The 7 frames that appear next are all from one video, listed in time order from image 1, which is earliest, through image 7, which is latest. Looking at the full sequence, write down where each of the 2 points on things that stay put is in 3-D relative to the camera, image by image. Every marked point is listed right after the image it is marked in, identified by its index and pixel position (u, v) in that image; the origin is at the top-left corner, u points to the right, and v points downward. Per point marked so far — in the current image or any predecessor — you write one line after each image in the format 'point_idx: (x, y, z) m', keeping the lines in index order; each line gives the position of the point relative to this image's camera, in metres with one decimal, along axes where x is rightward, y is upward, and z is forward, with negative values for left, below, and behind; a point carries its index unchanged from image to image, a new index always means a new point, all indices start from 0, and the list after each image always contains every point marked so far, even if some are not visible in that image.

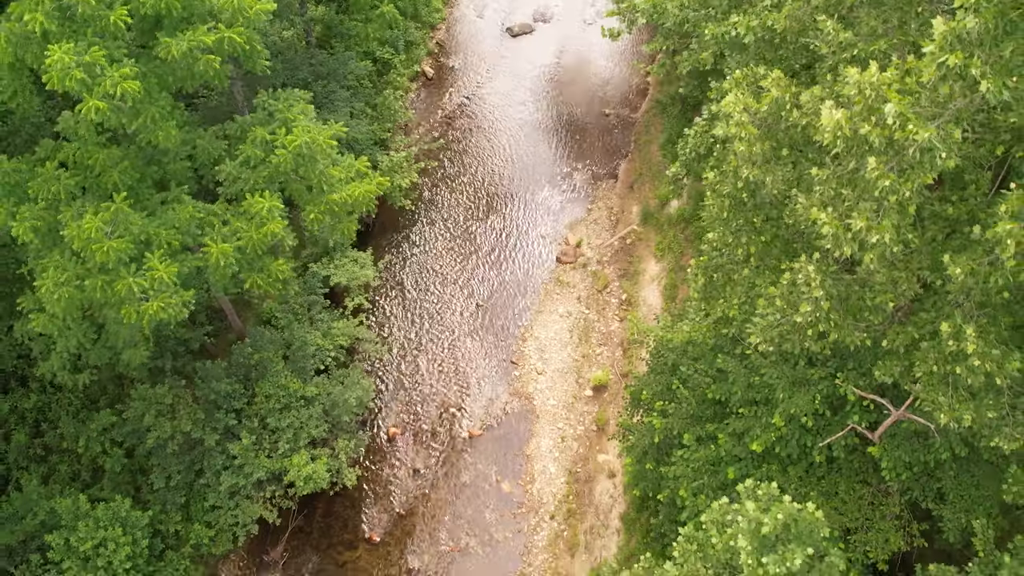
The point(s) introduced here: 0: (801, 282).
0: (+7.4, +0.1, +10.4) m
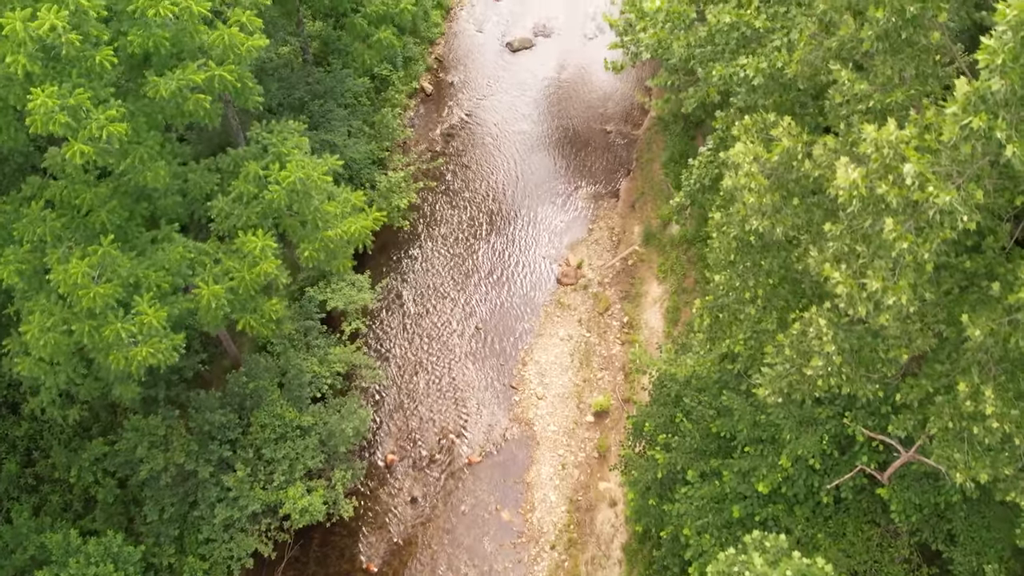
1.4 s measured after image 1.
0: (+7.4, -1.2, +10.1) m
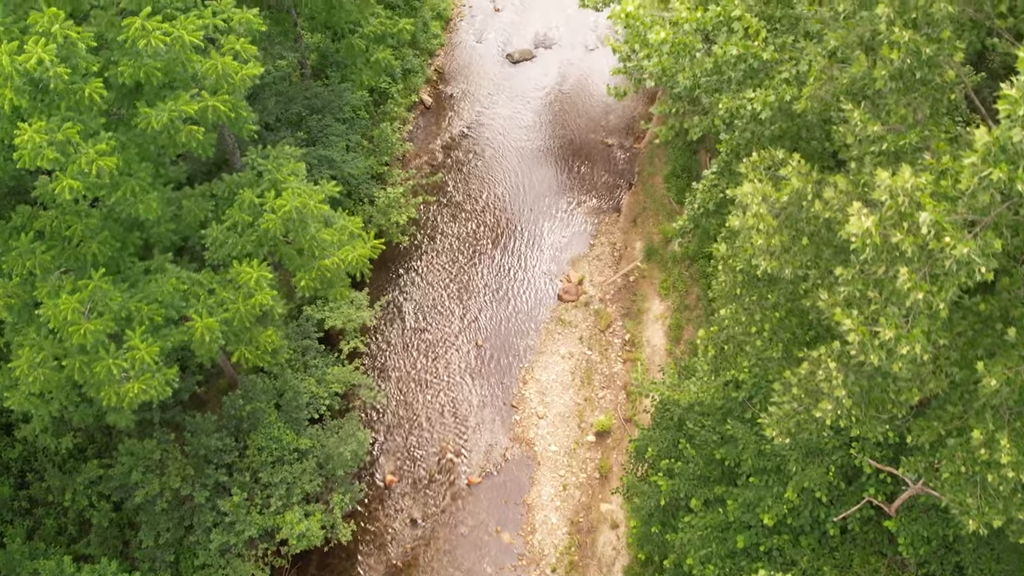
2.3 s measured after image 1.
0: (+7.4, -2.1, +9.8) m
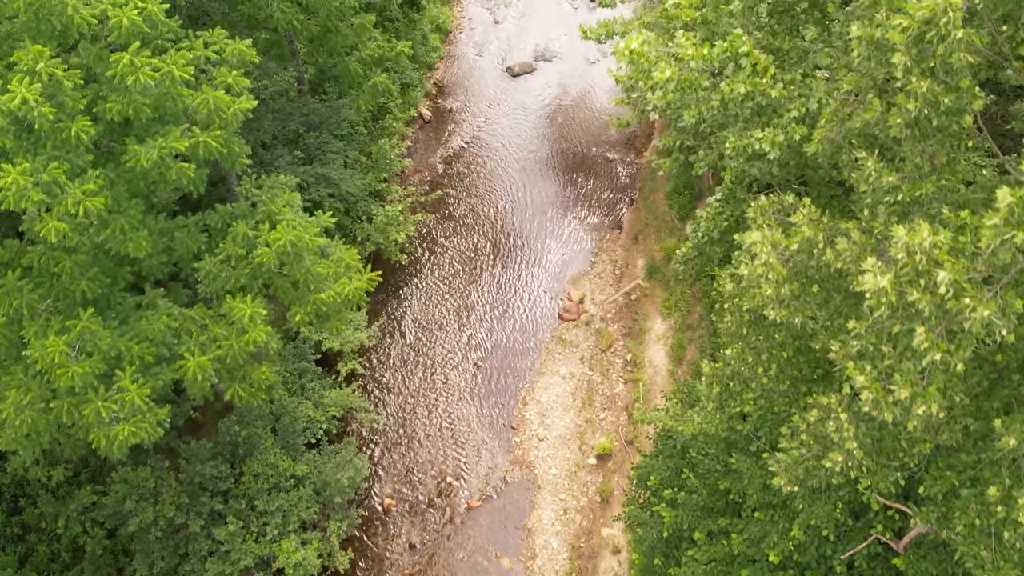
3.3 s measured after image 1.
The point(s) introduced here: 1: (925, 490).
0: (+7.4, -3.2, +9.5) m
1: (+10.0, -4.9, +10.0) m
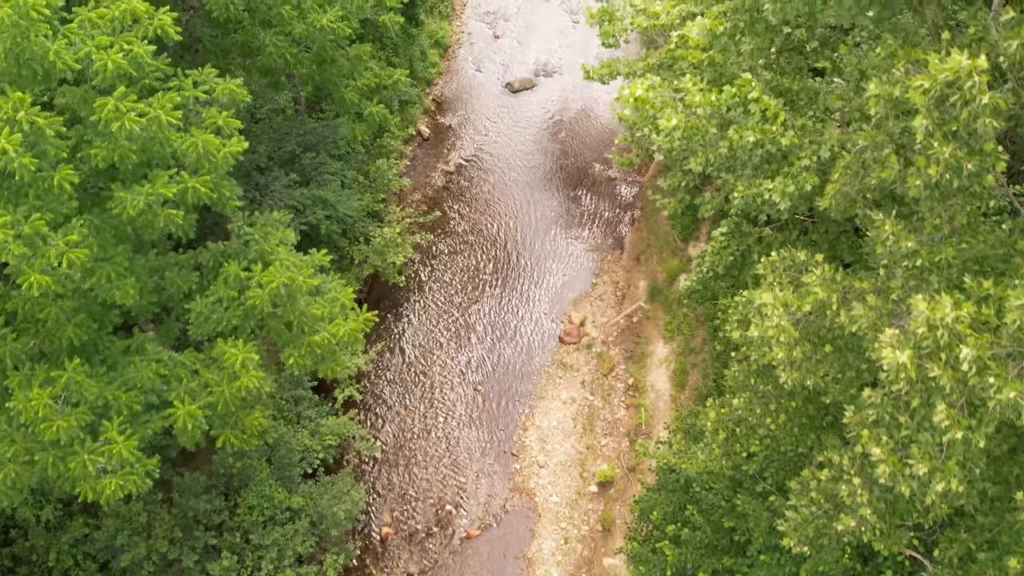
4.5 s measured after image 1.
0: (+7.4, -4.5, +9.2) m
1: (+10.0, -6.2, +9.7) m
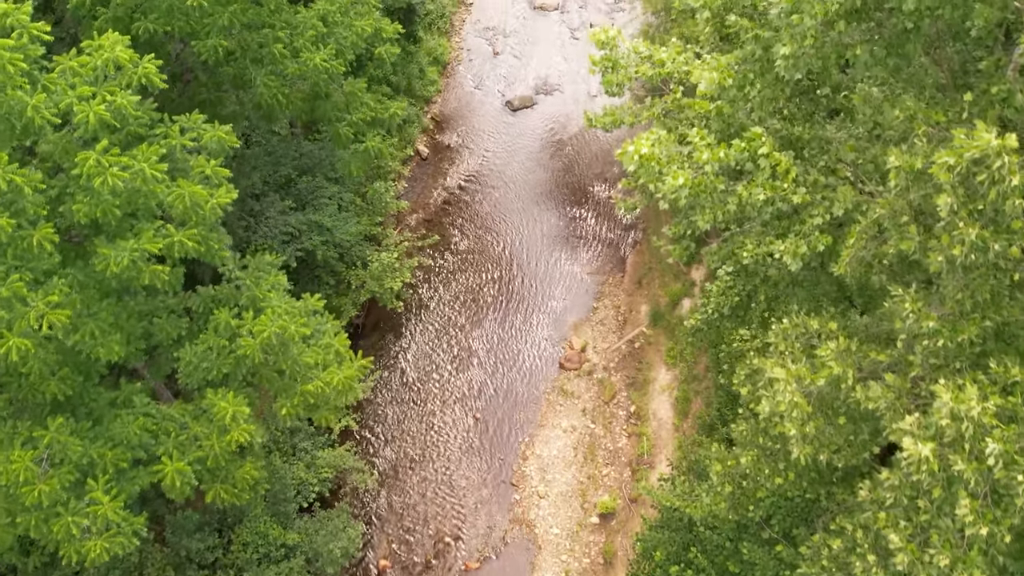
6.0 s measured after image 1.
0: (+7.4, -5.9, +8.8) m
1: (+10.0, -7.6, +9.3) m
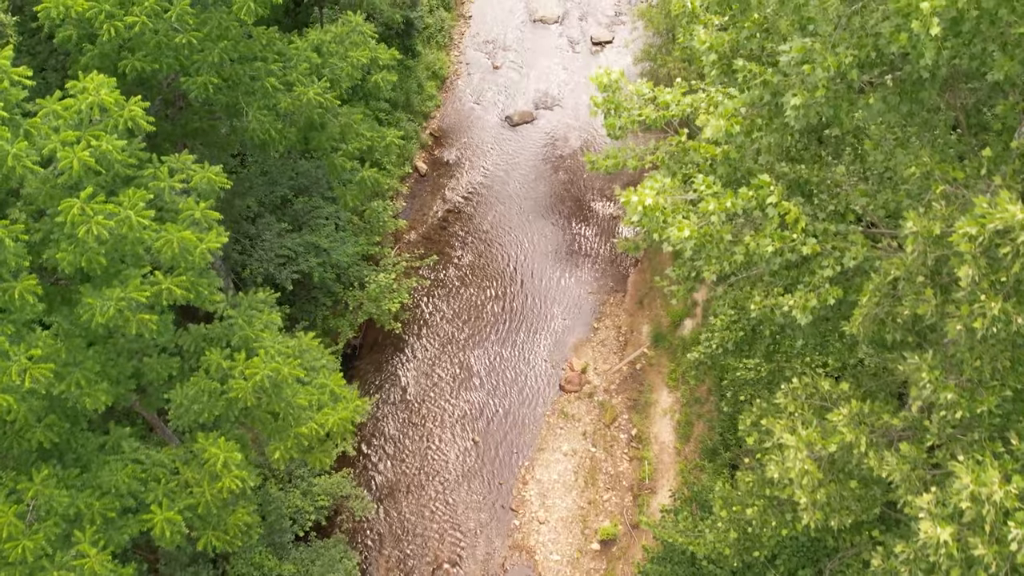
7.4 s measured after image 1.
0: (+7.4, -7.1, +8.5) m
1: (+10.0, -8.8, +9.0) m
